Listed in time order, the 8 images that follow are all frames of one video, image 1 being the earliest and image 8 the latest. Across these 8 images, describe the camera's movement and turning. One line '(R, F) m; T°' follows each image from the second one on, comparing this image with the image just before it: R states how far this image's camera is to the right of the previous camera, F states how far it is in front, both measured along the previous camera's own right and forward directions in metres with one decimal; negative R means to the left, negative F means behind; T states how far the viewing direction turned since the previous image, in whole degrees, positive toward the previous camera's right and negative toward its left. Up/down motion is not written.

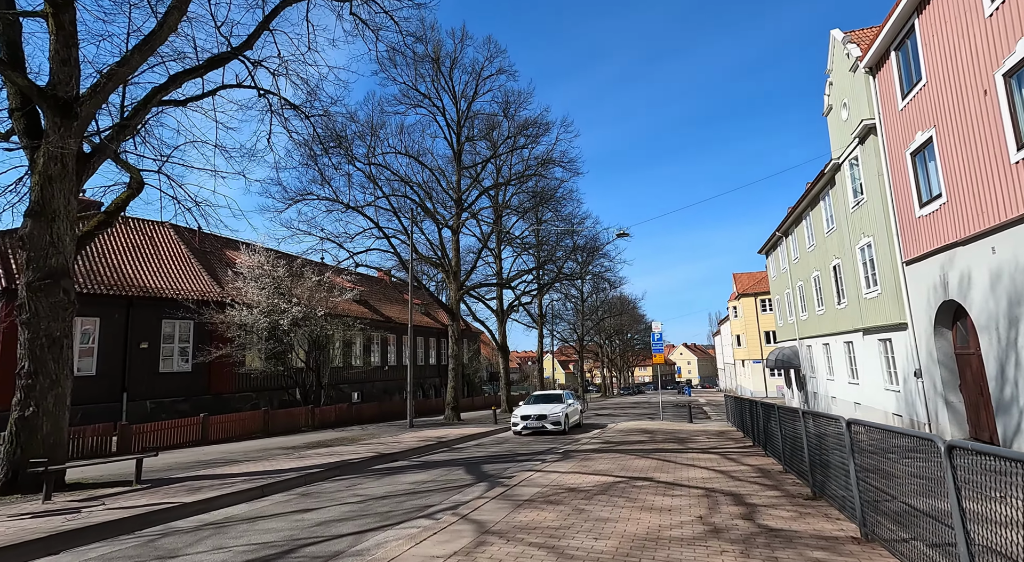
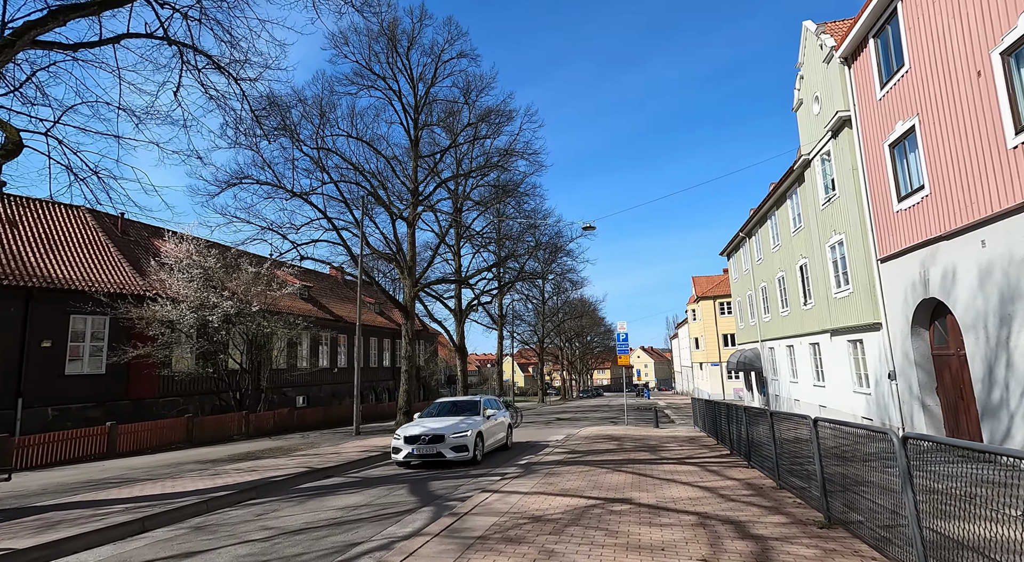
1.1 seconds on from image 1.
(+0.1, +1.2) m; +4°
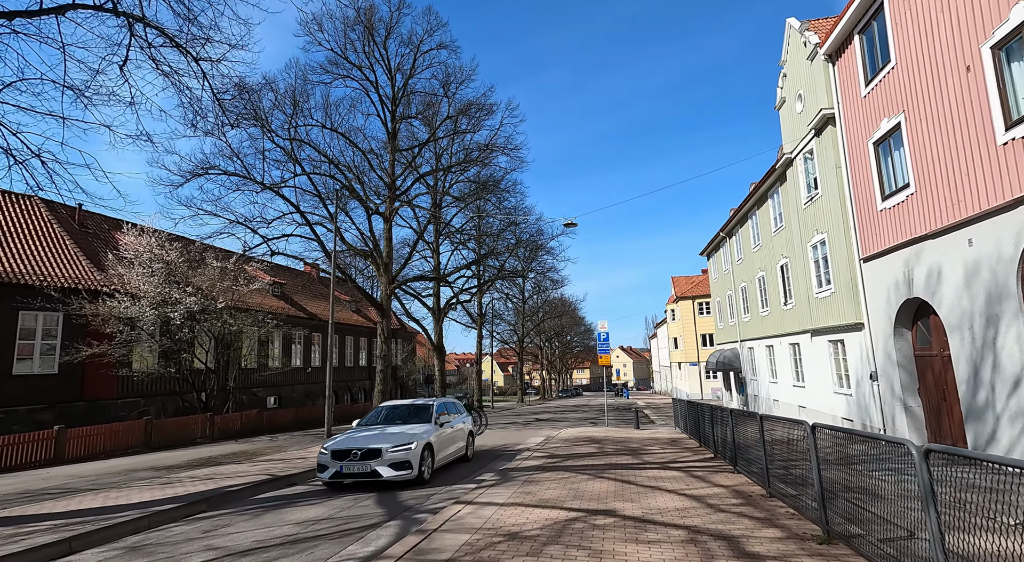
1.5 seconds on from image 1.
(0.0, +0.5) m; +2°
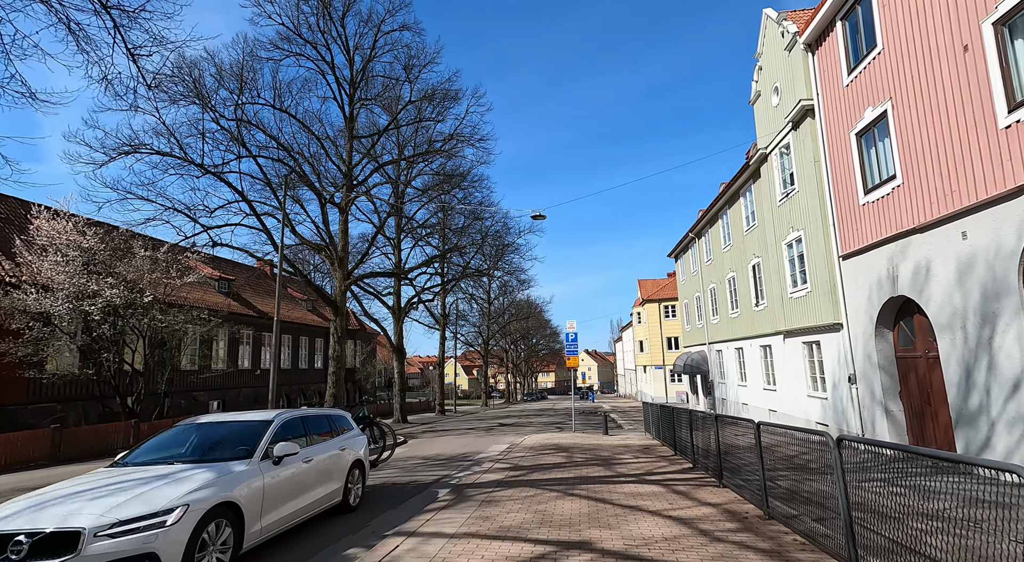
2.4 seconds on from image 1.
(+0.1, +1.1) m; +3°
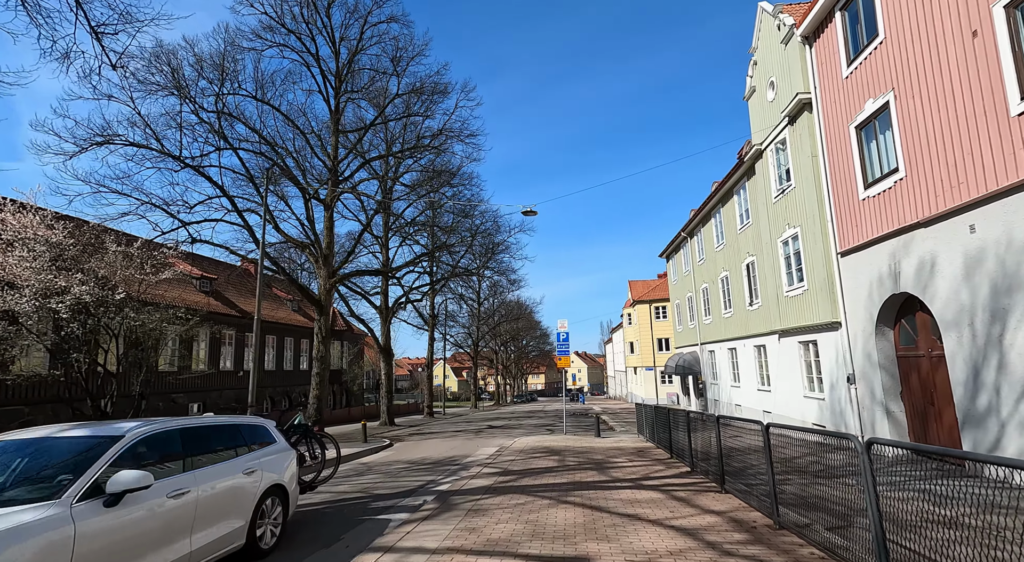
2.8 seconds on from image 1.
(0.0, +0.5) m; +1°
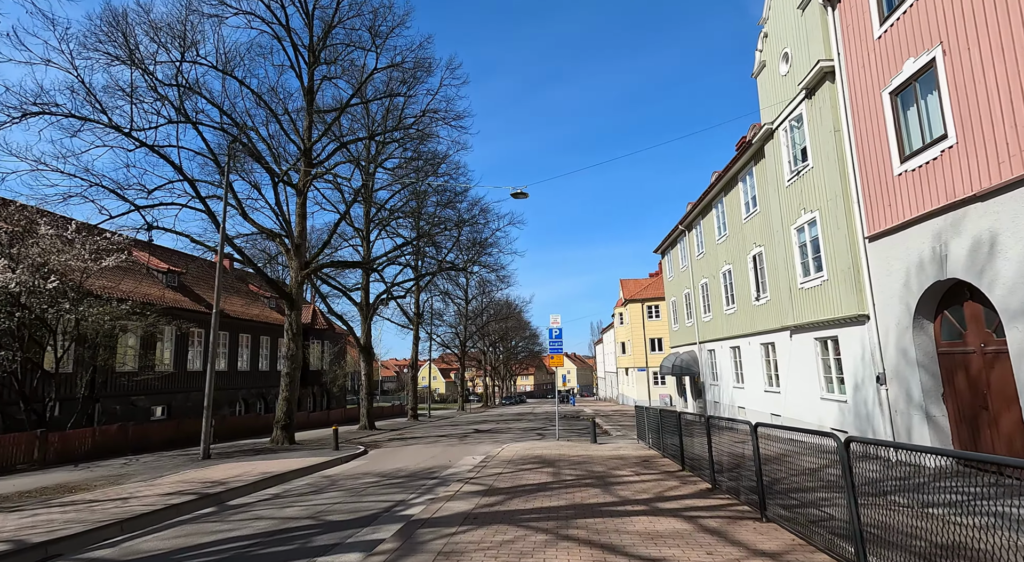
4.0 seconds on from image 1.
(0.0, +1.5) m; +1°
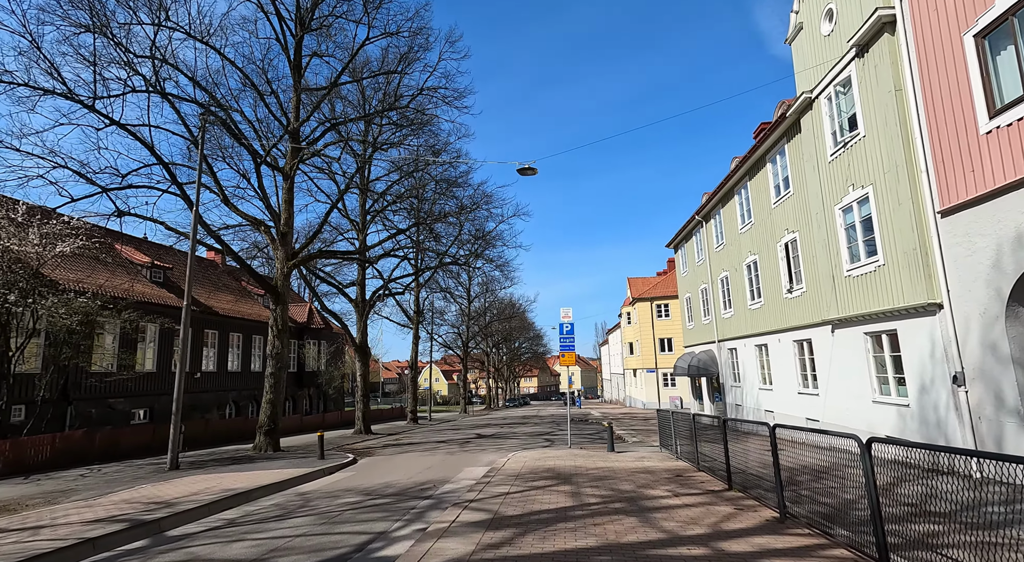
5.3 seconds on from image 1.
(-0.1, +1.7) m; 0°
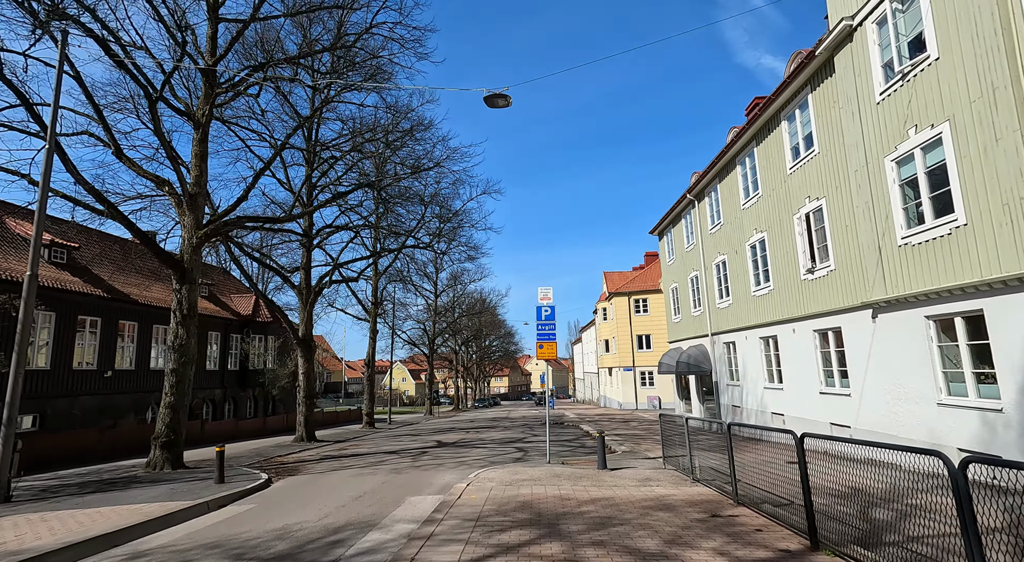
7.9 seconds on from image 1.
(+0.1, +3.1) m; +3°
